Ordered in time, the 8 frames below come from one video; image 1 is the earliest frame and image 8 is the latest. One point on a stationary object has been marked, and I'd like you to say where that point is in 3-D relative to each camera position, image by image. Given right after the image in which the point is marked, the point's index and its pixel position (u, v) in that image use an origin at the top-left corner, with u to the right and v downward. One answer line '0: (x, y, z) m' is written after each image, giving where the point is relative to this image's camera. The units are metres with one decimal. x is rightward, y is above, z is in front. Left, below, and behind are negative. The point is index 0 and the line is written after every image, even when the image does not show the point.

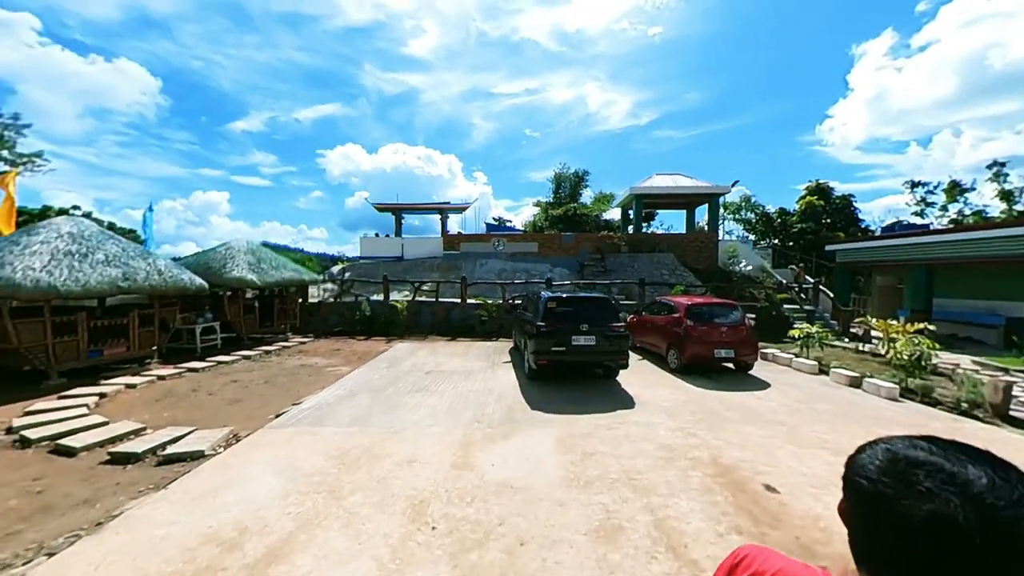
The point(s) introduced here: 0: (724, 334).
0: (+4.2, -0.9, +7.2) m
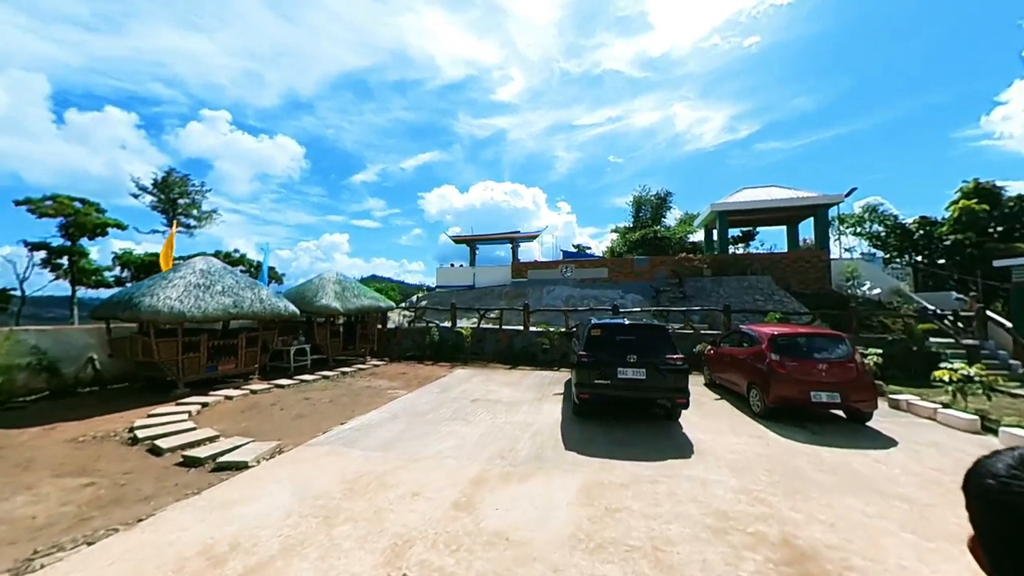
0: (+5.0, -1.4, +5.7) m
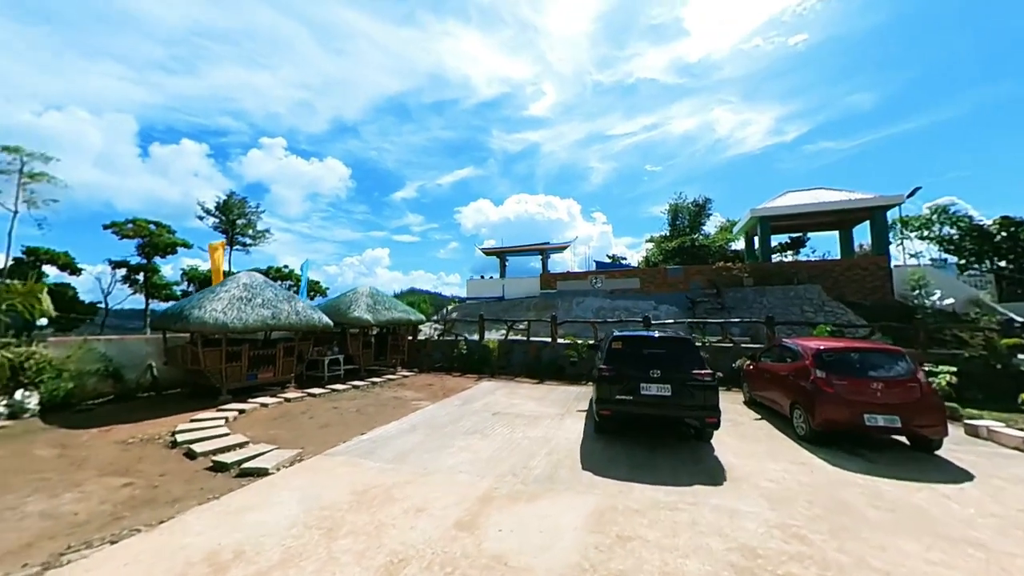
0: (+5.2, -1.5, +5.1) m
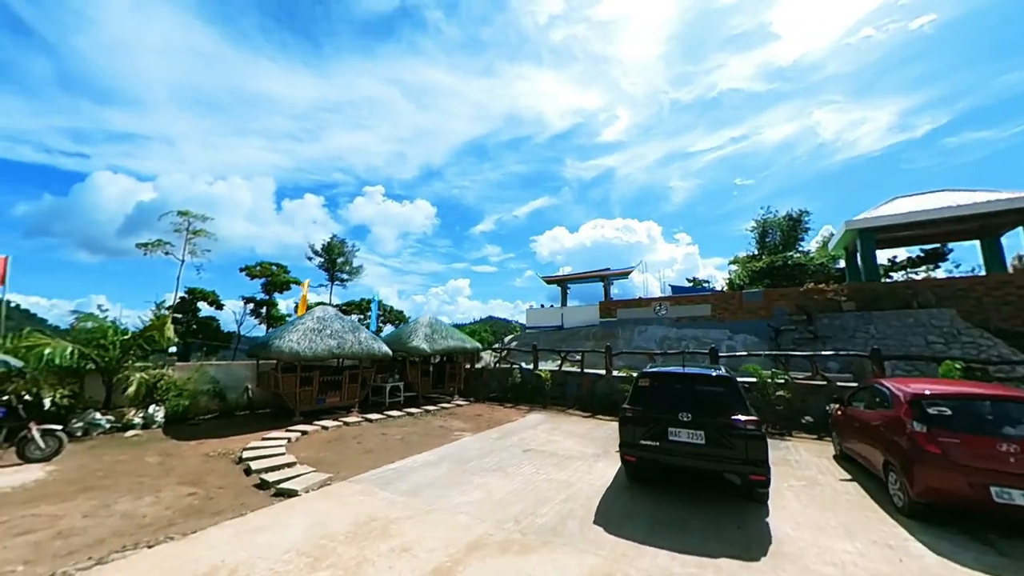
0: (+5.3, -1.8, +3.8) m
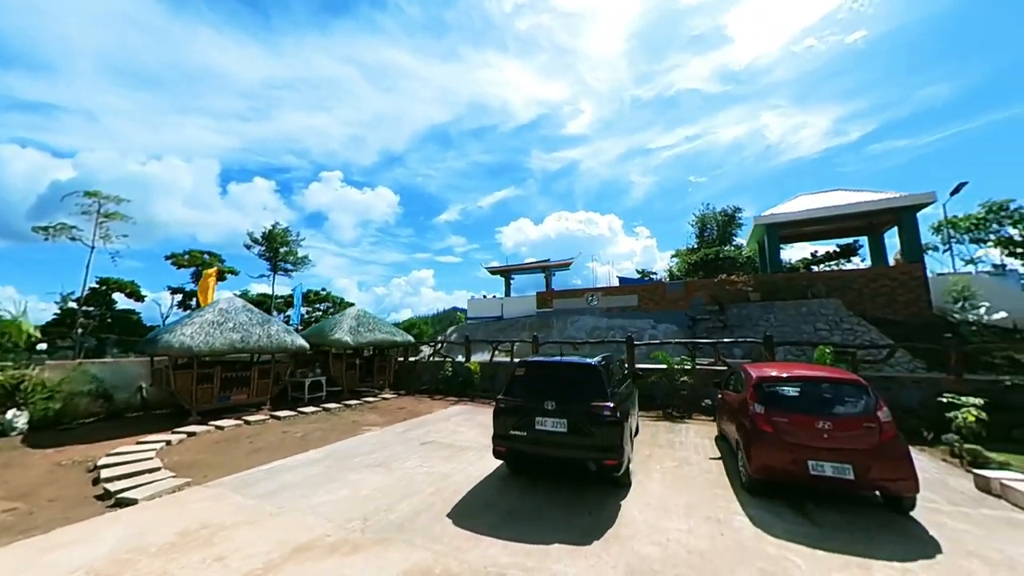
0: (+3.6, -1.7, +4.1) m
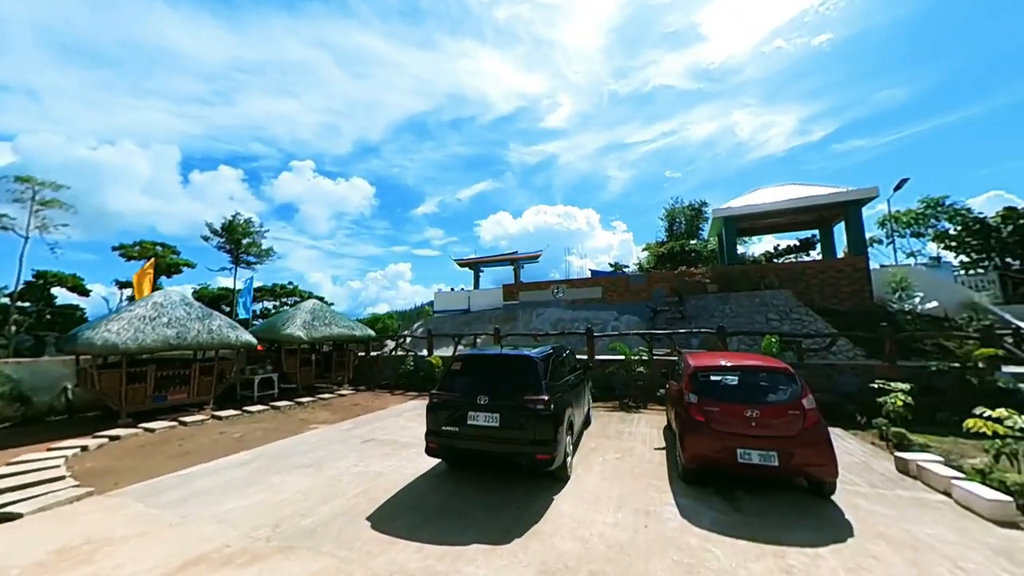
0: (+2.8, -1.6, +4.1) m
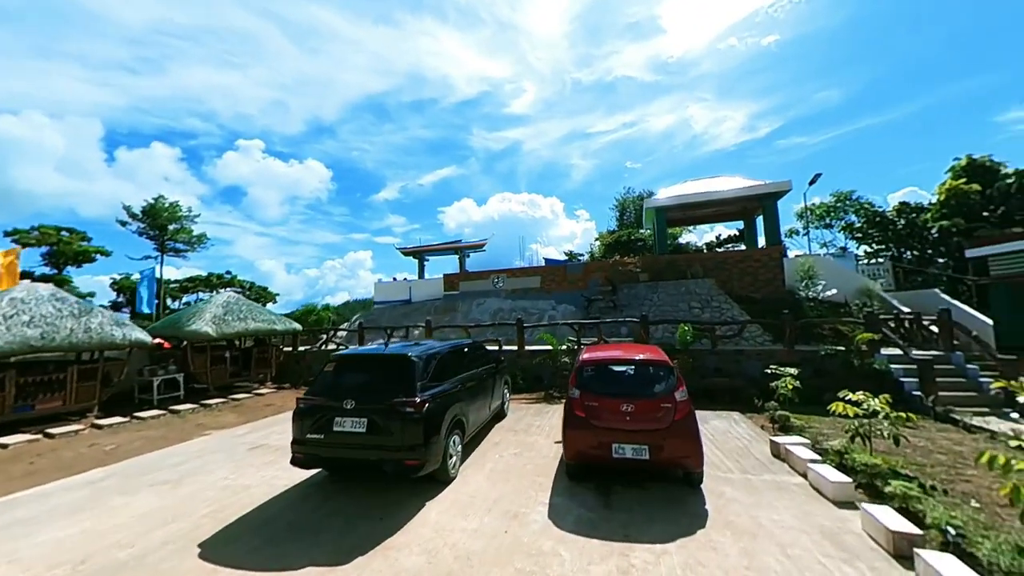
0: (+1.4, -1.5, +4.1) m
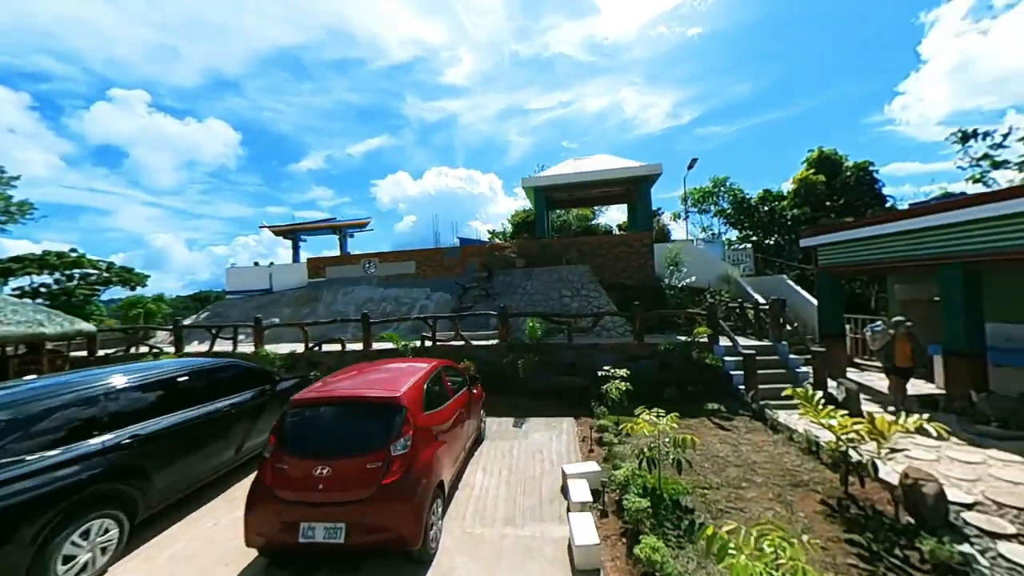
0: (-1.5, -1.6, +2.9) m
